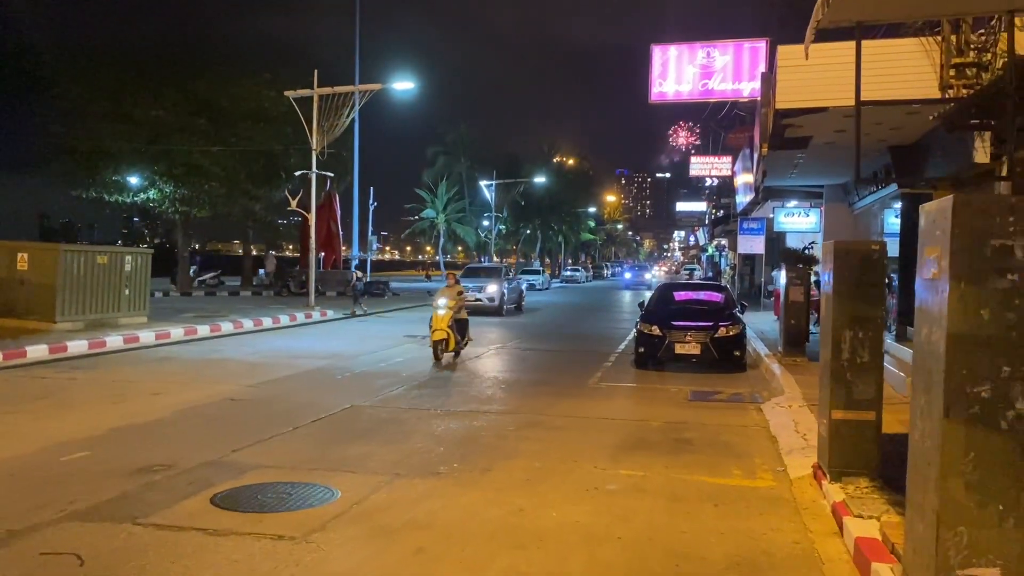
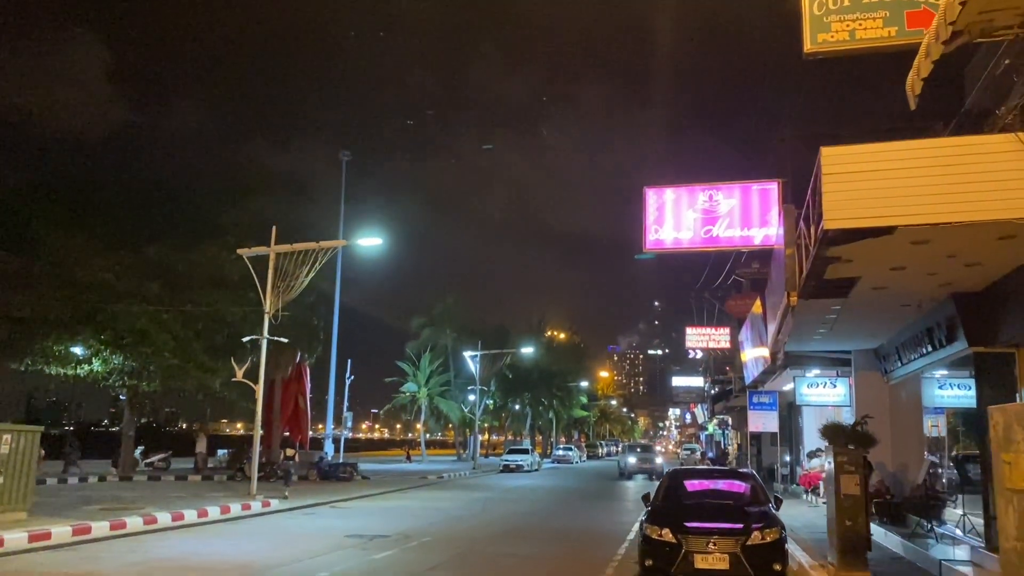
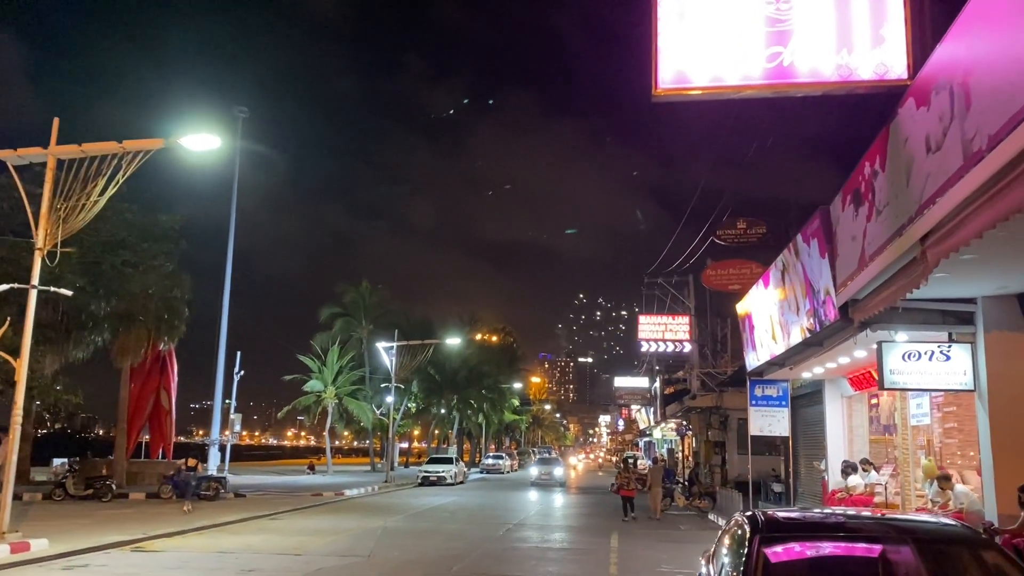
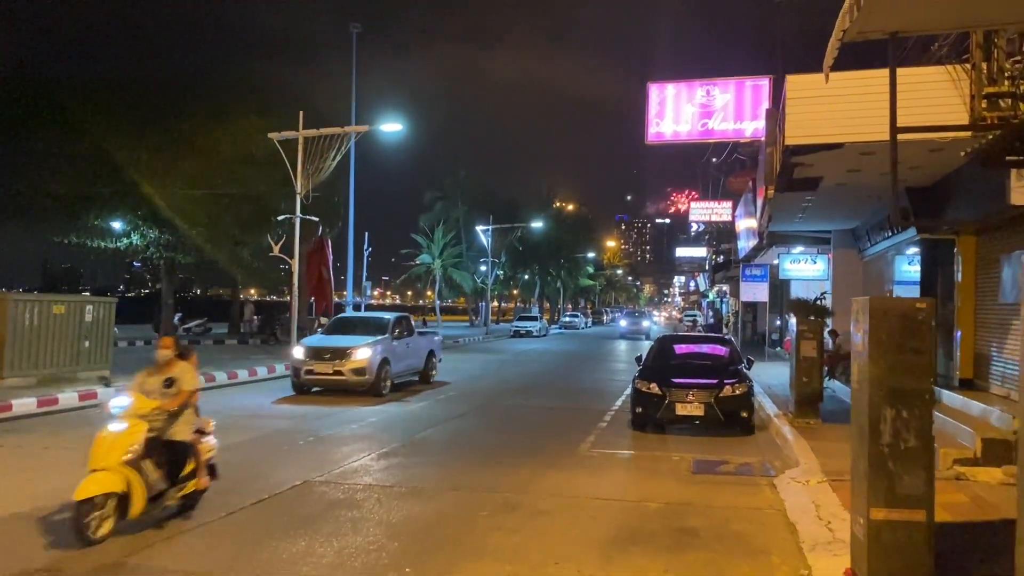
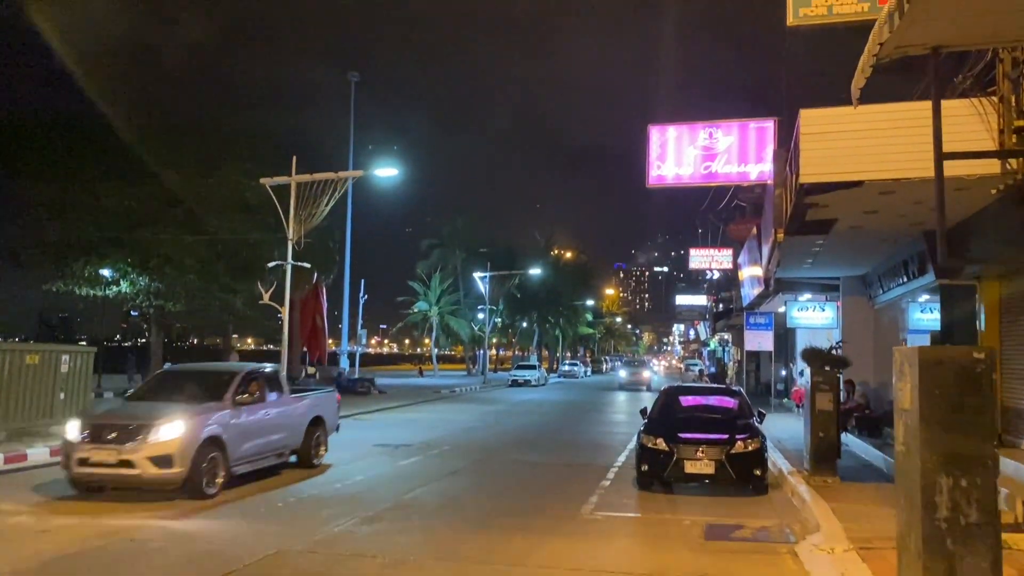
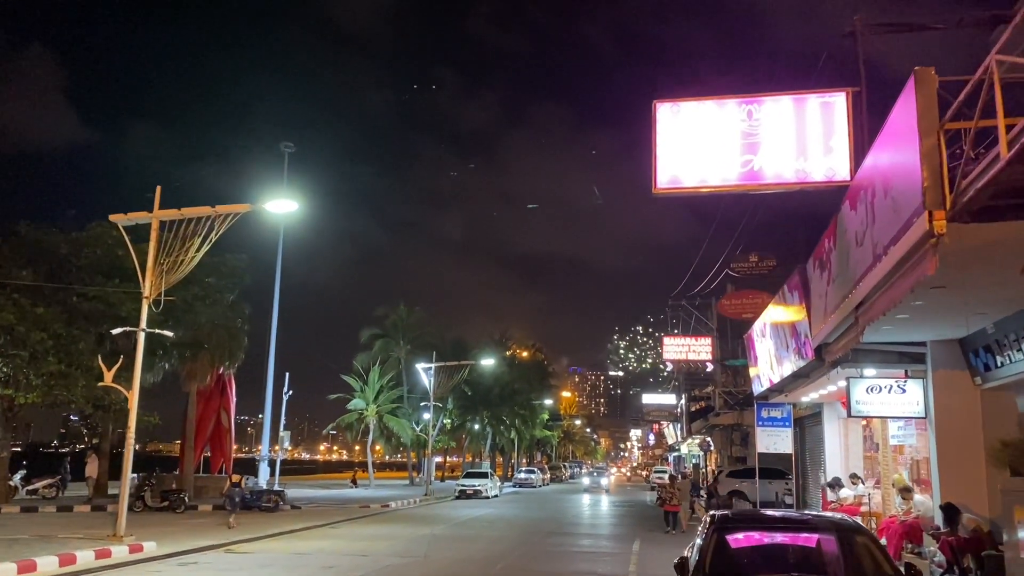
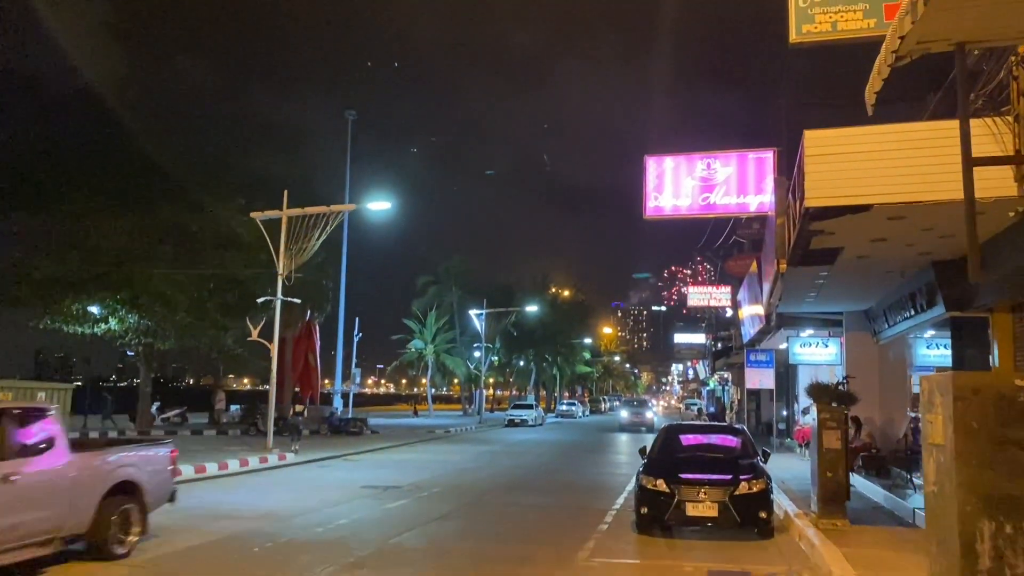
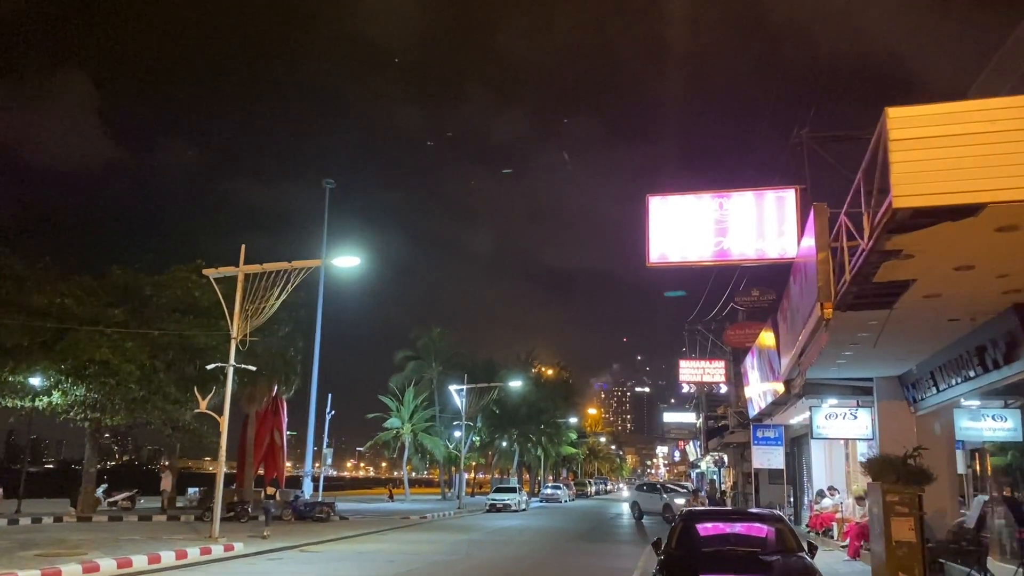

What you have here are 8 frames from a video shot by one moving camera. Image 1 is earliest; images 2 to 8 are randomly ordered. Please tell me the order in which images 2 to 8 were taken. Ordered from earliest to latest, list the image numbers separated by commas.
4, 5, 7, 2, 8, 6, 3
